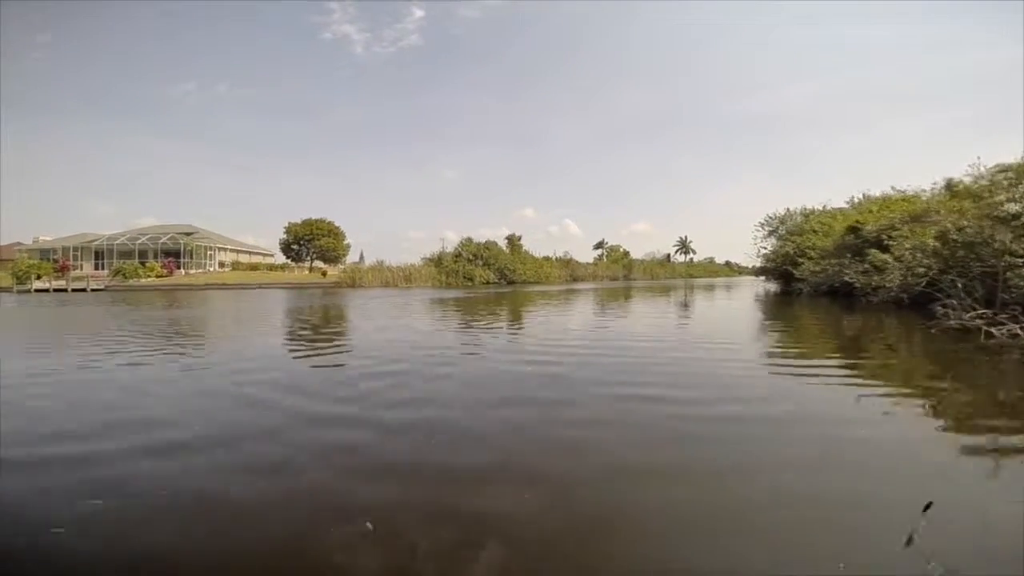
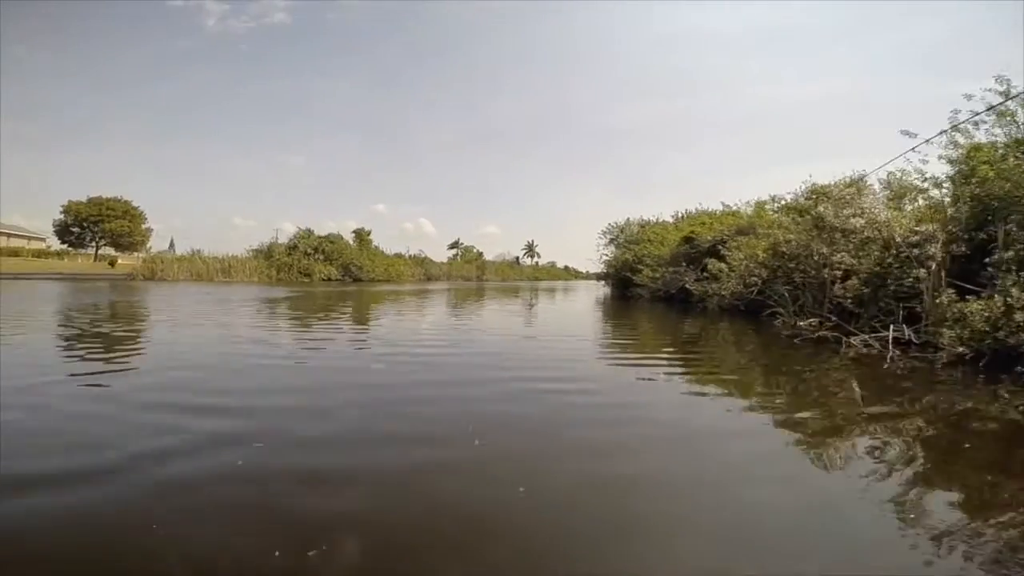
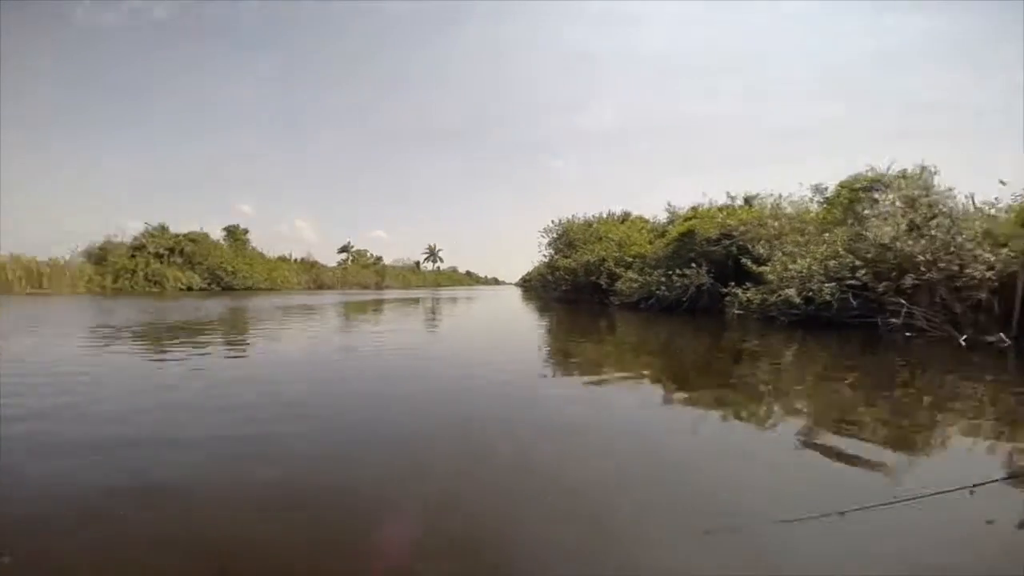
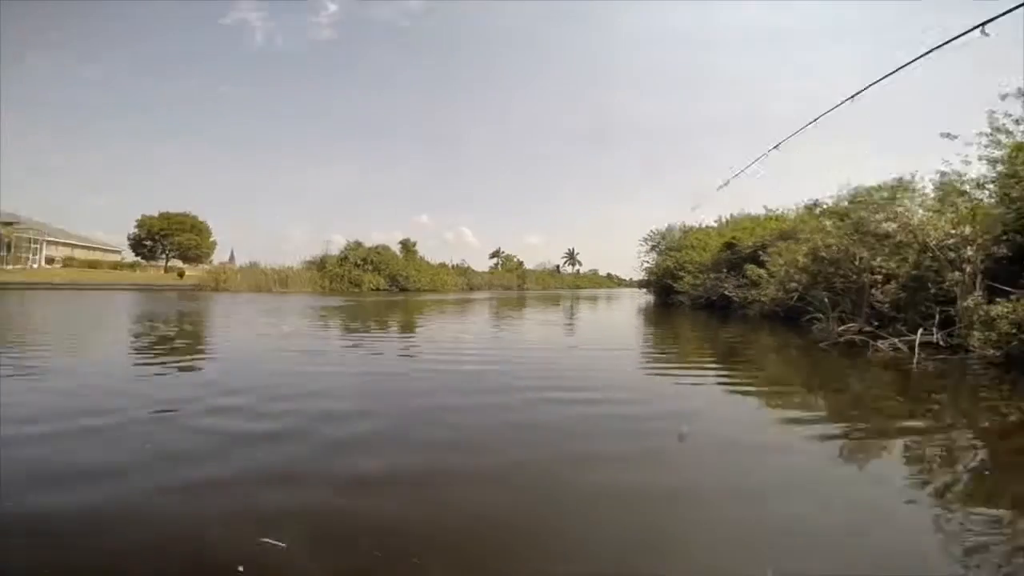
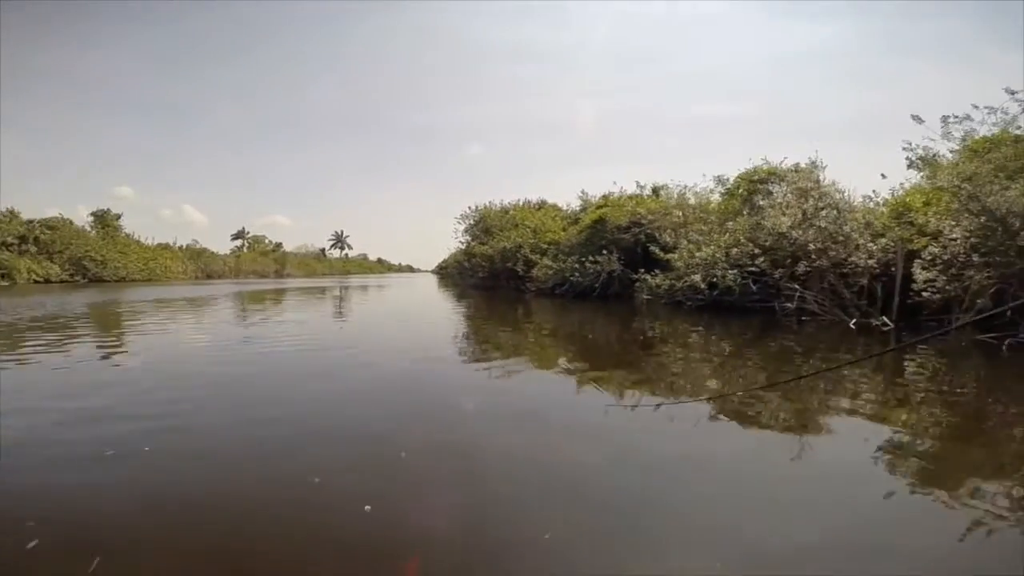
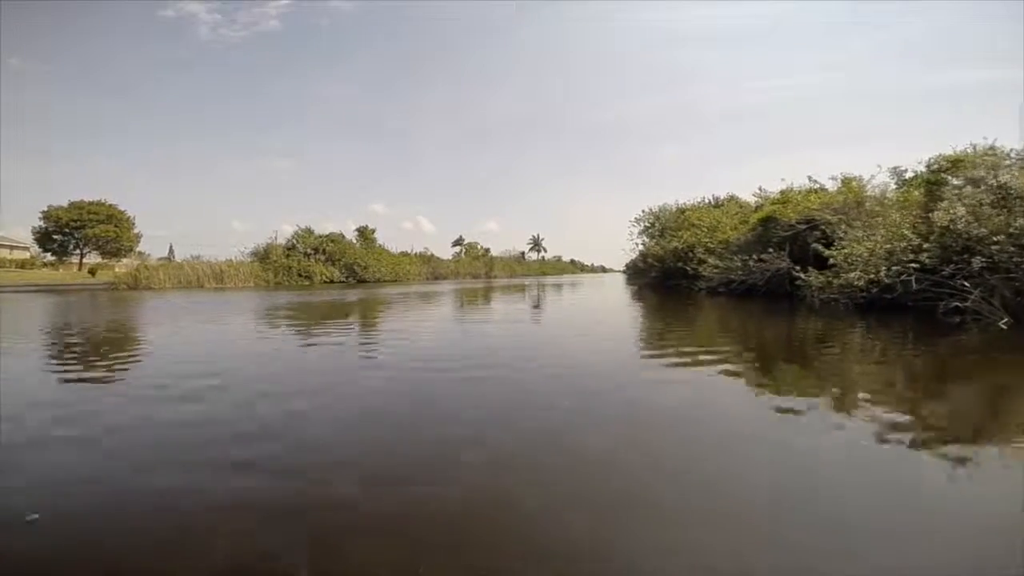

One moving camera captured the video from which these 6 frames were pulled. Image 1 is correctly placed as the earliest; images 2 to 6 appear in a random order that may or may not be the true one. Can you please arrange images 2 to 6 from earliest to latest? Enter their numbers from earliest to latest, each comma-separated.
4, 2, 6, 3, 5
